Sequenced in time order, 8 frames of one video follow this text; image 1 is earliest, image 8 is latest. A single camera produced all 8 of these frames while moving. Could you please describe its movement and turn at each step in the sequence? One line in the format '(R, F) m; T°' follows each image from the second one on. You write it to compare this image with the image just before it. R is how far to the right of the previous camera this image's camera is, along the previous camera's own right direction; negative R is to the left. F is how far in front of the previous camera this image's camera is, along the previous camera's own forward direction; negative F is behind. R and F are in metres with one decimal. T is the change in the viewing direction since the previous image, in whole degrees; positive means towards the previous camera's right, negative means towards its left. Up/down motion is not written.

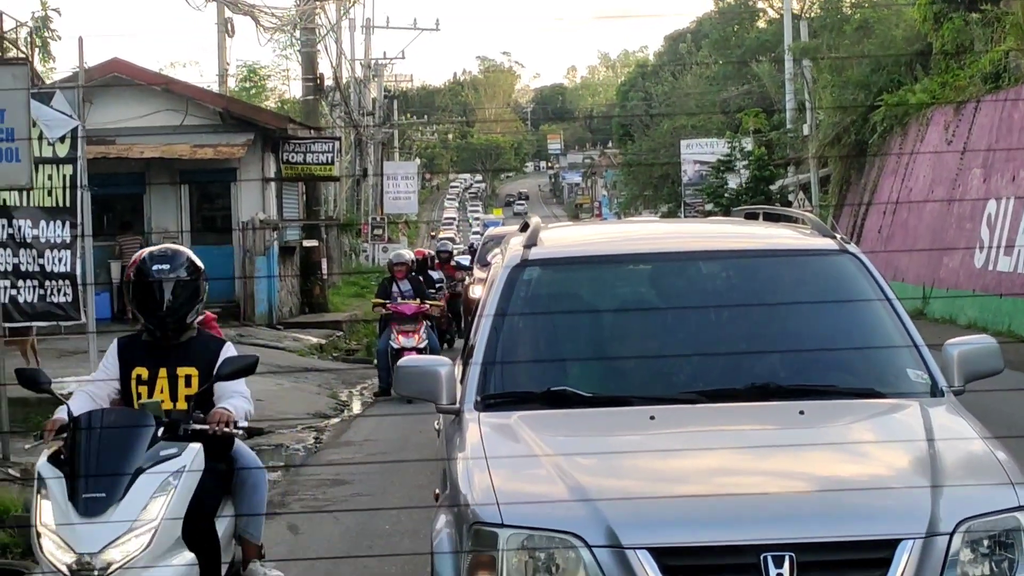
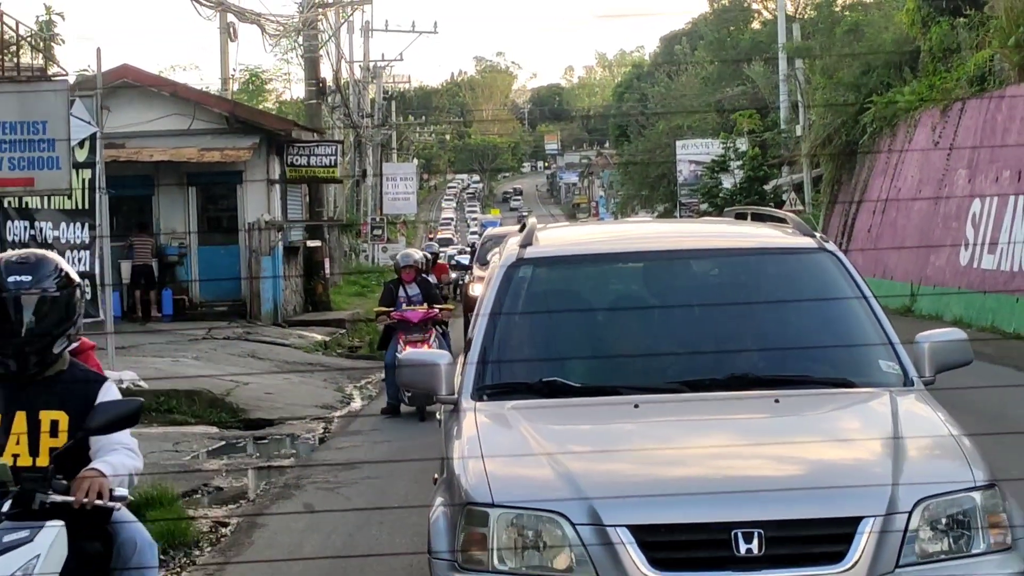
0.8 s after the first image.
(0.0, -0.2) m; 0°
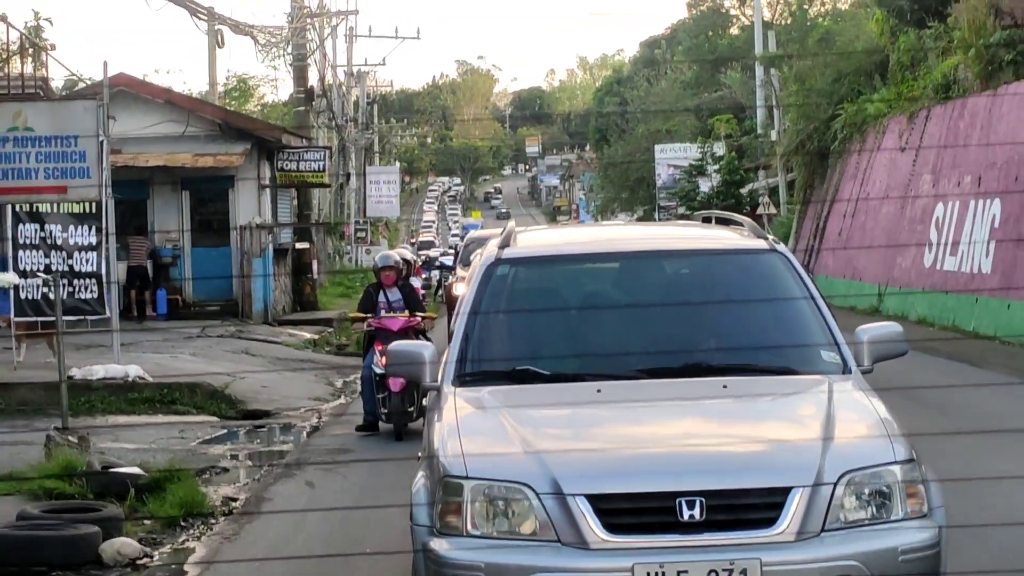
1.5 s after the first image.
(0.0, -0.3) m; +1°
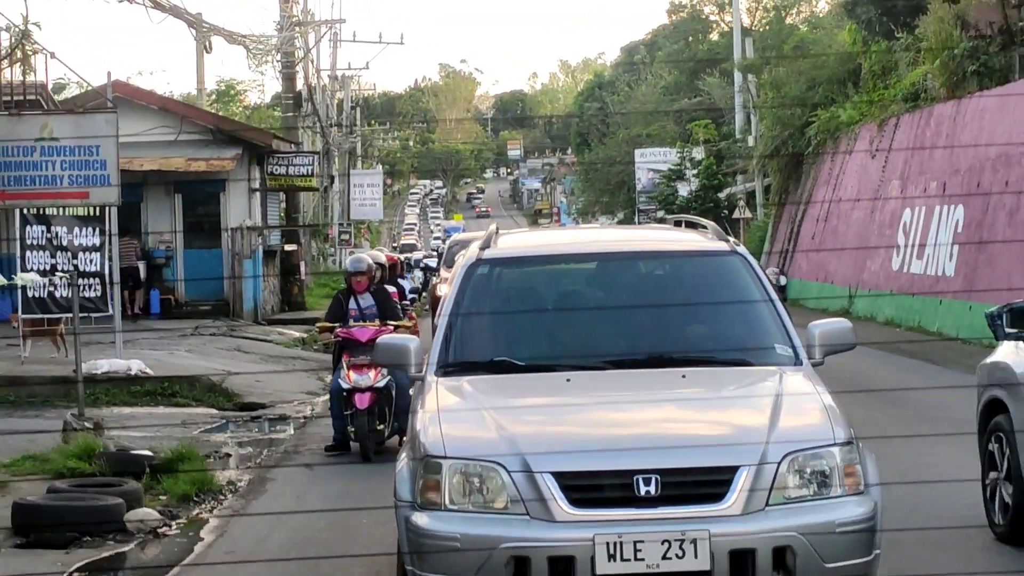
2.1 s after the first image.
(0.0, -0.3) m; +1°
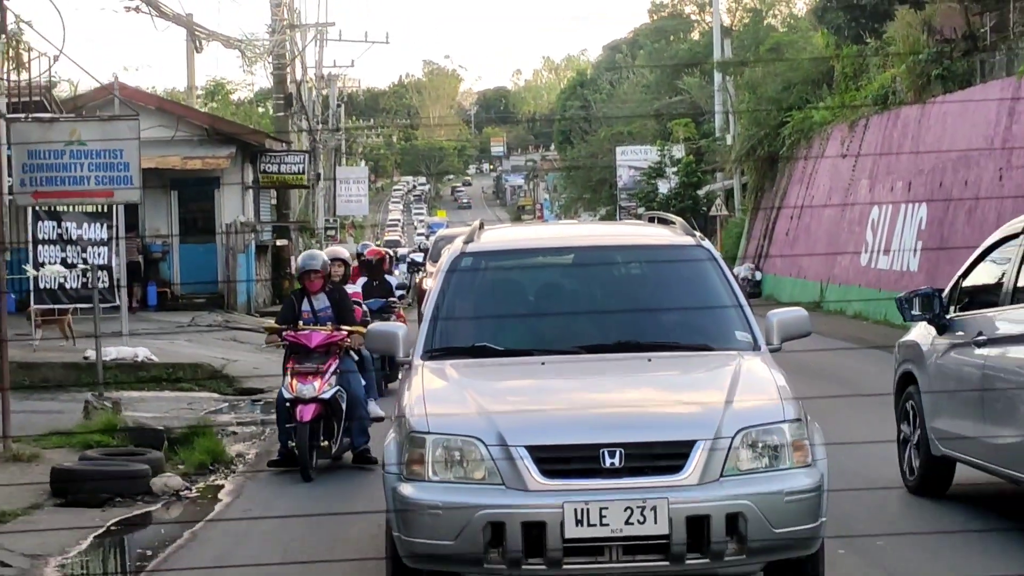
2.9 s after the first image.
(0.0, -0.3) m; +1°
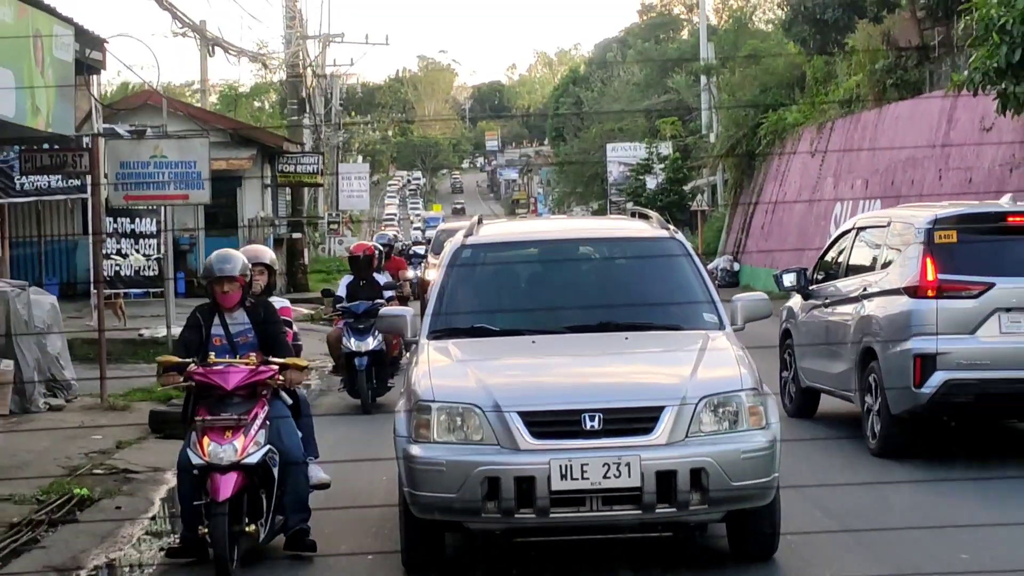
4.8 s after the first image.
(0.0, -0.8) m; 0°
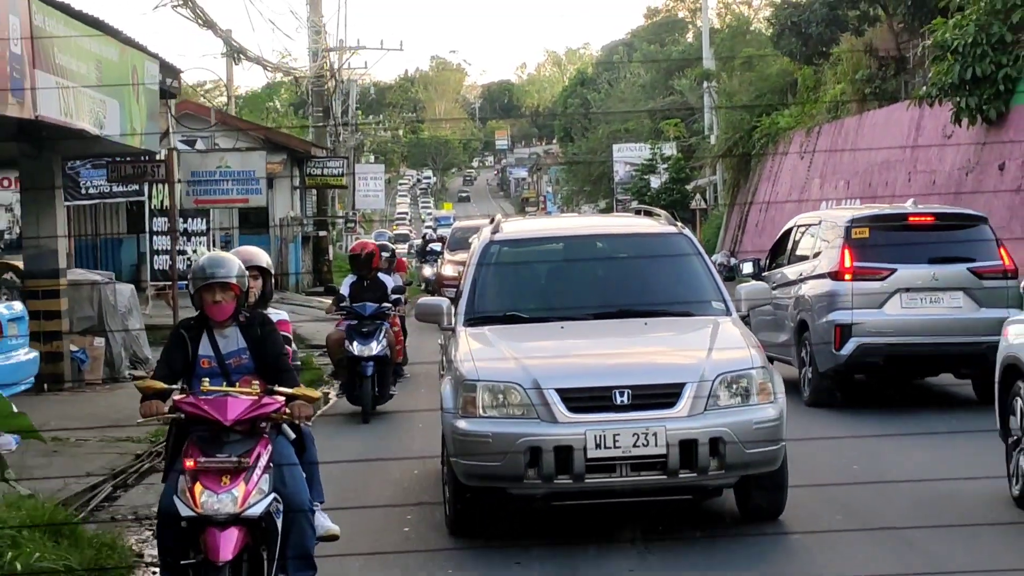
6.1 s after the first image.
(0.0, -0.8) m; 0°
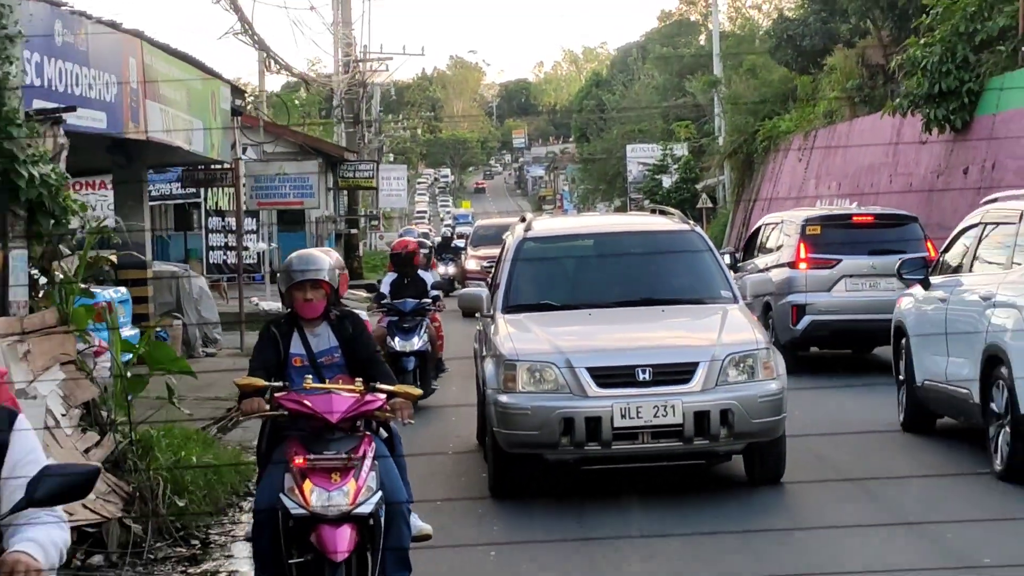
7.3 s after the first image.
(0.0, -0.8) m; -1°
